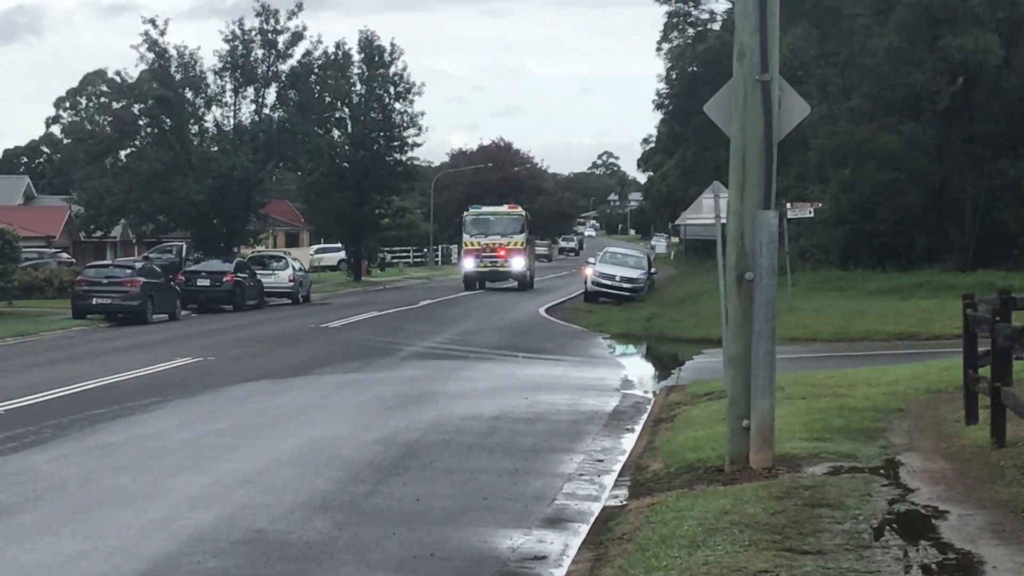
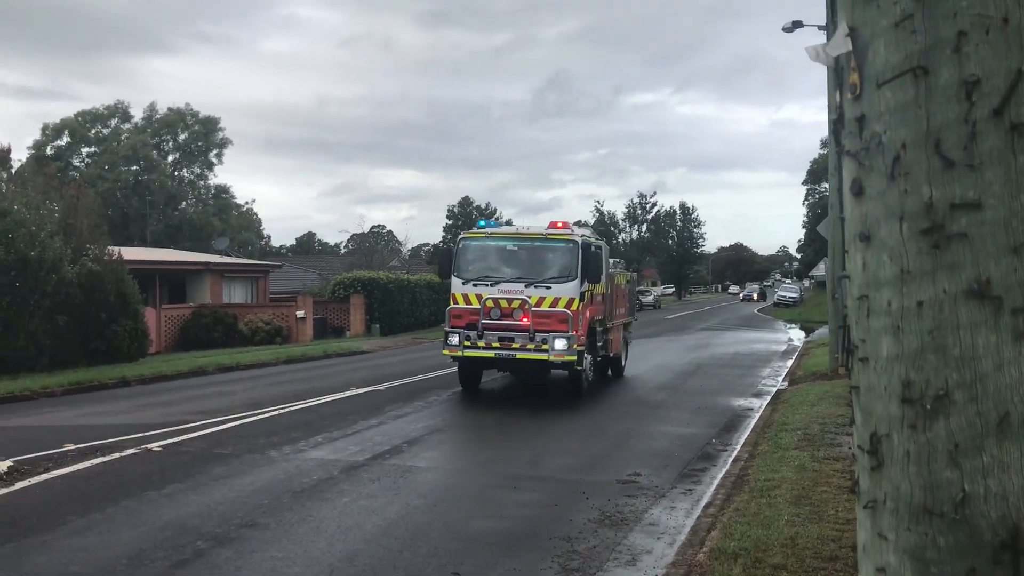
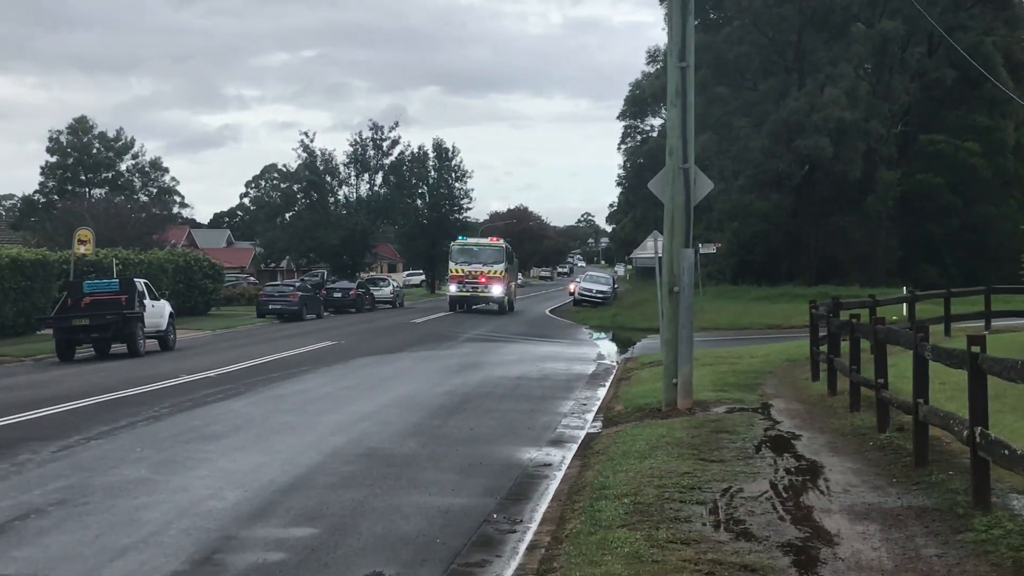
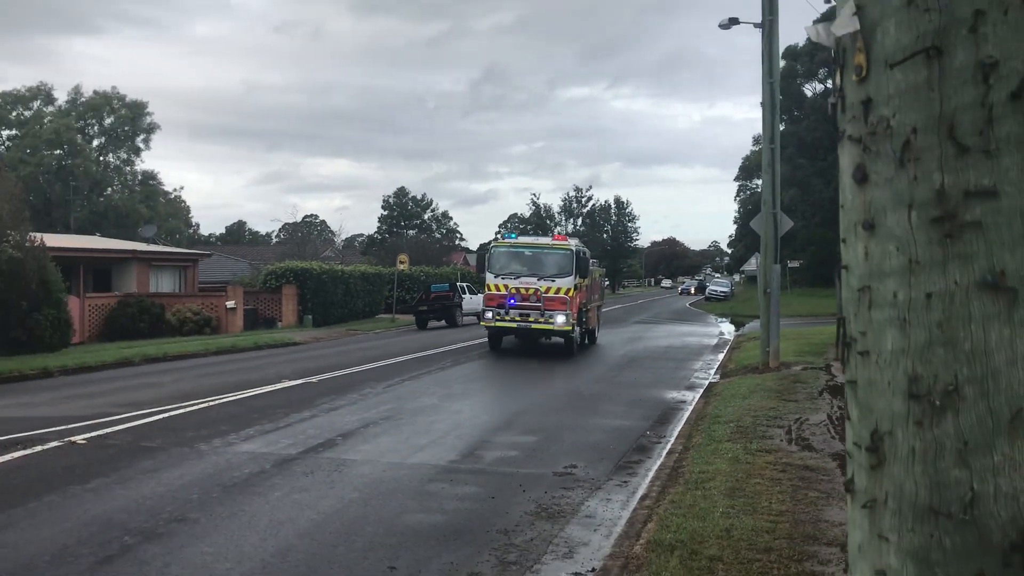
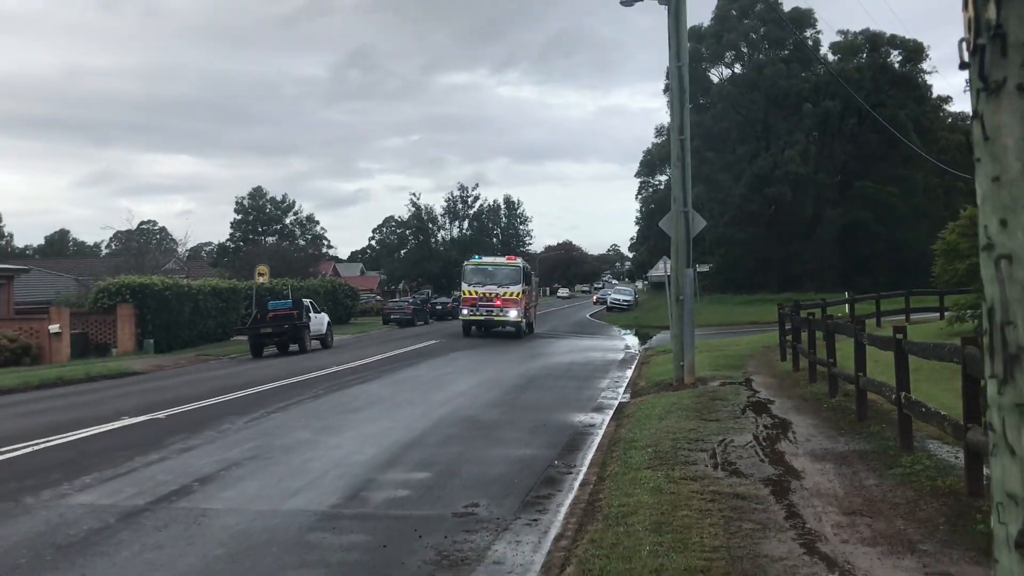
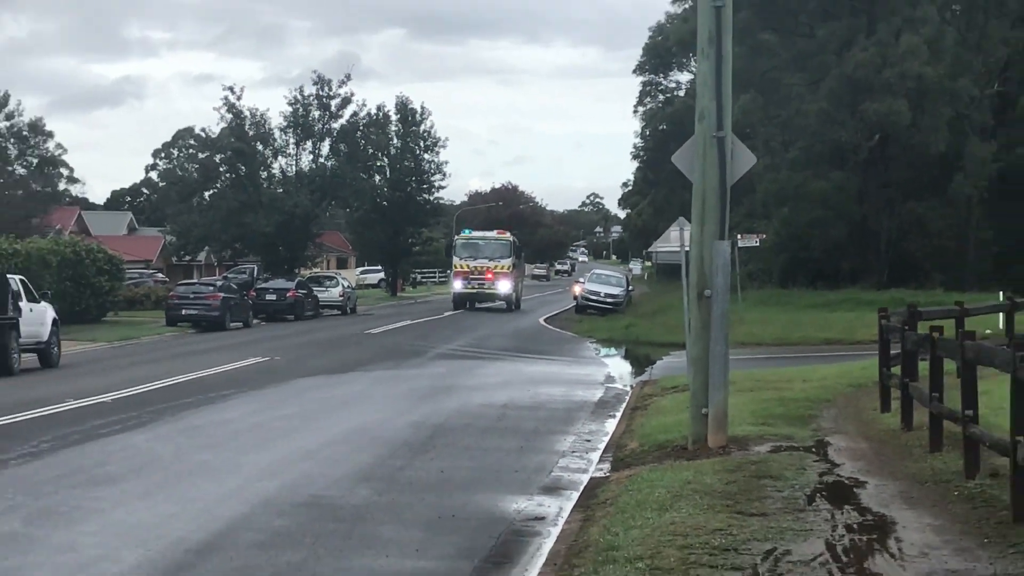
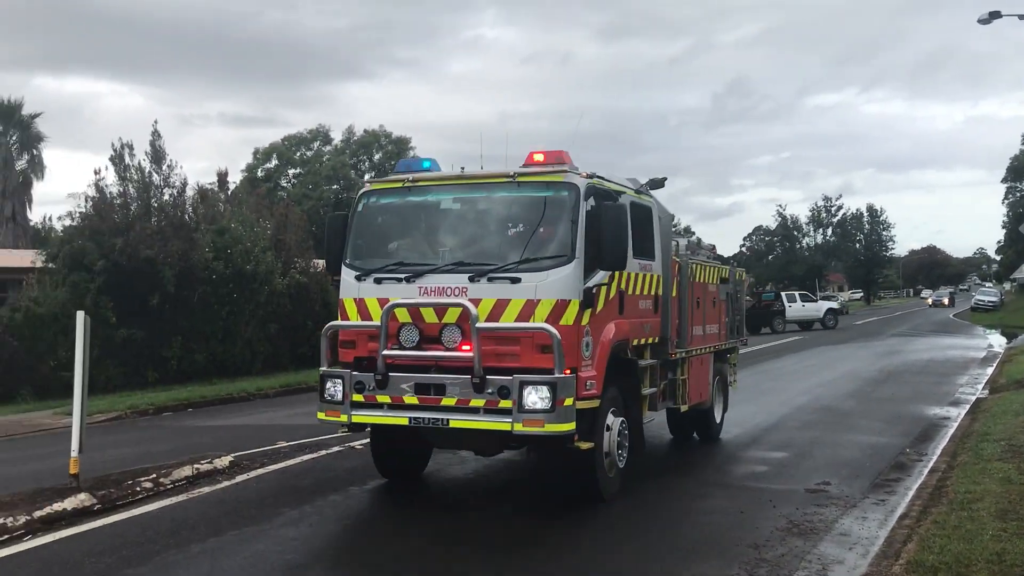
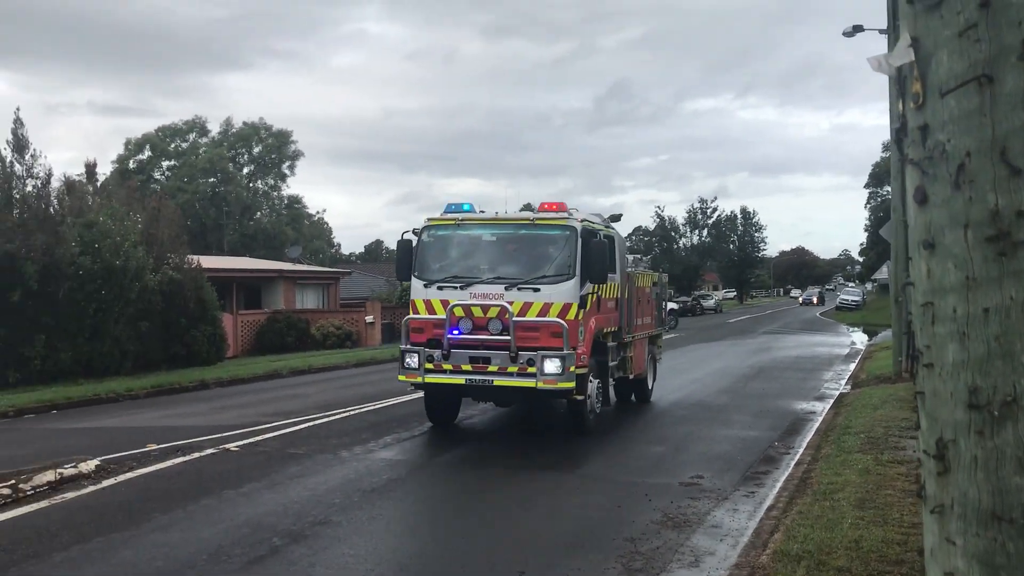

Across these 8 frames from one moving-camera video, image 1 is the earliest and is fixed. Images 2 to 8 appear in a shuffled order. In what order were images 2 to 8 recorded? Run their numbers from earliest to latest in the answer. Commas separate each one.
6, 3, 5, 4, 2, 8, 7
